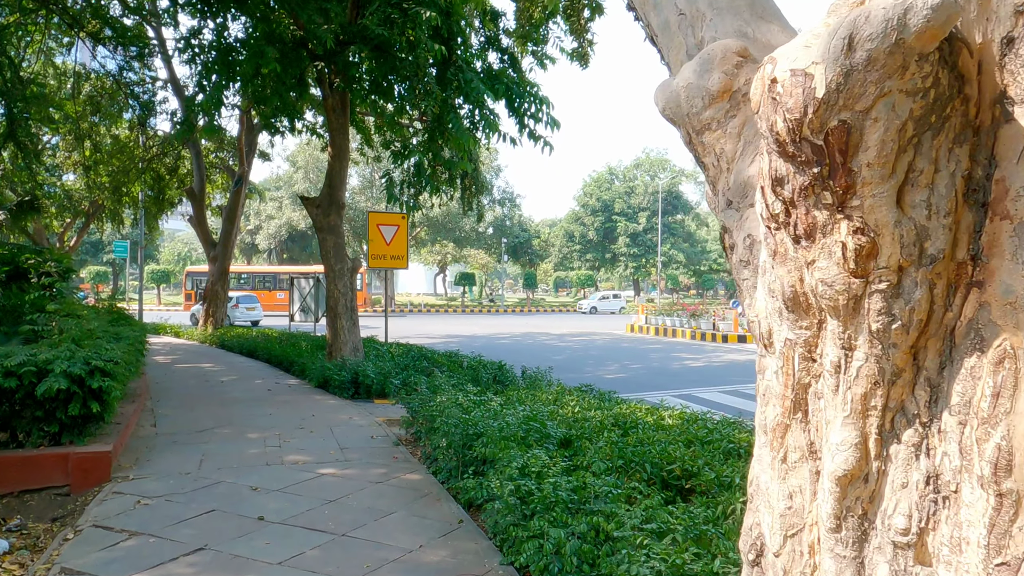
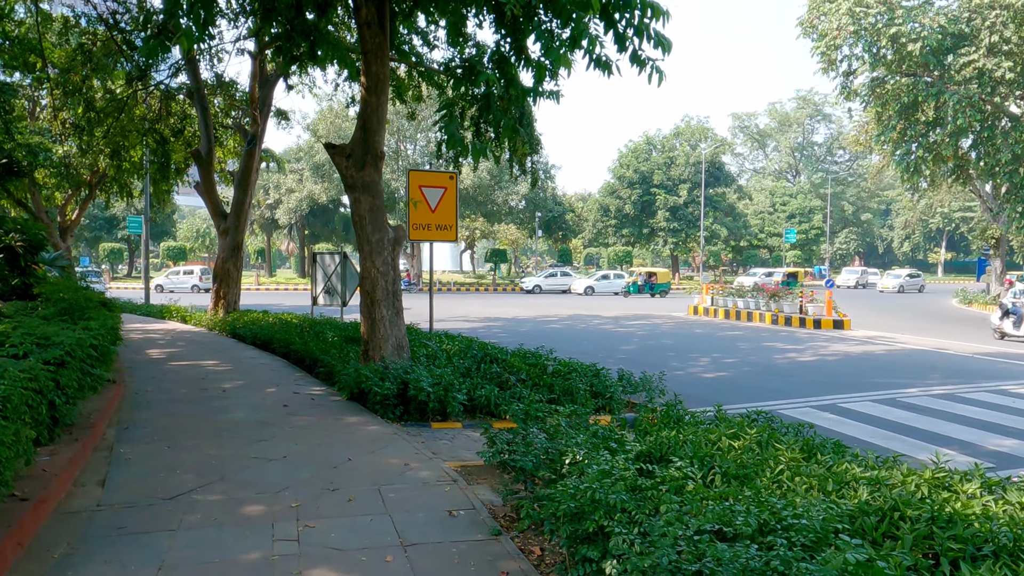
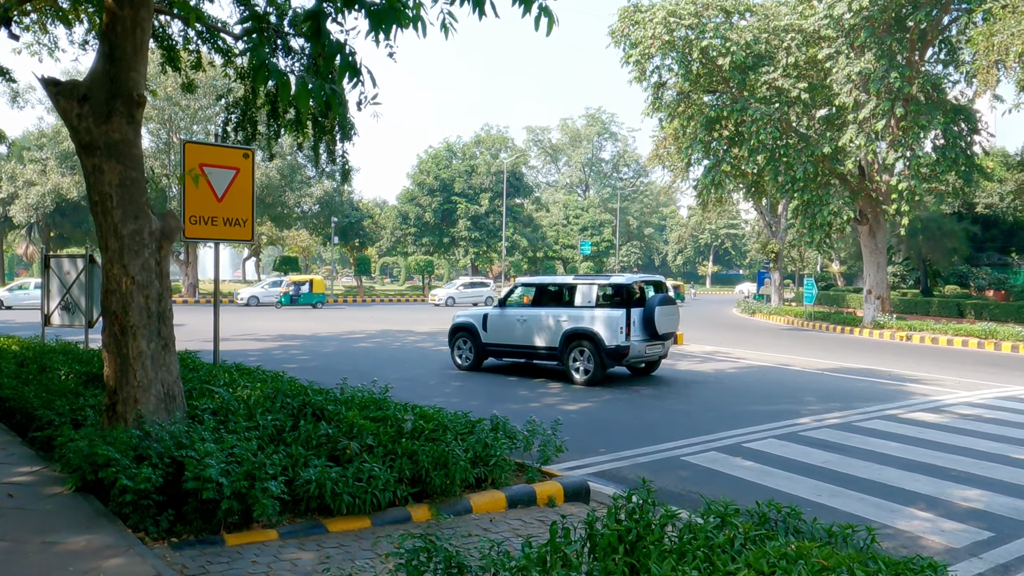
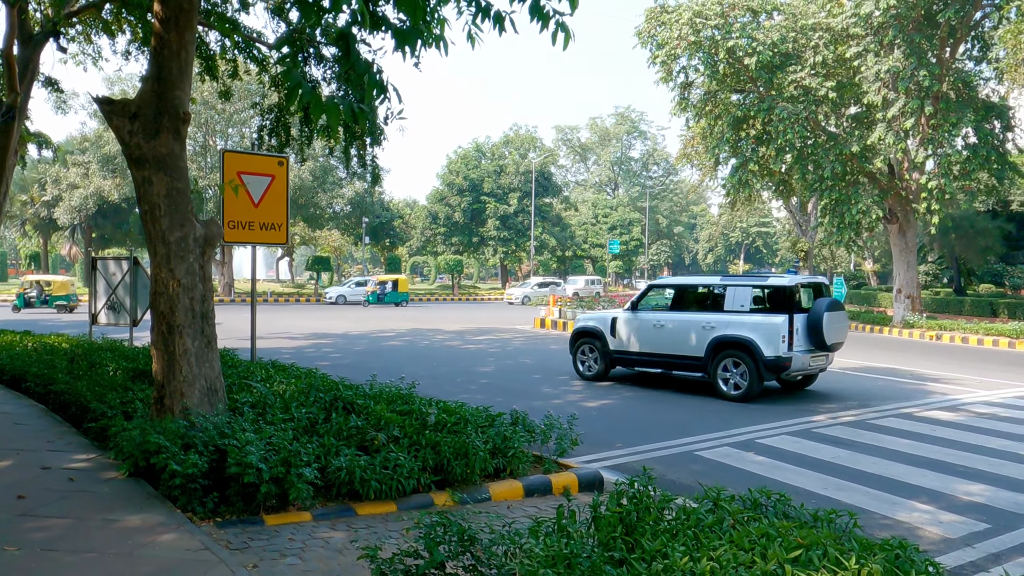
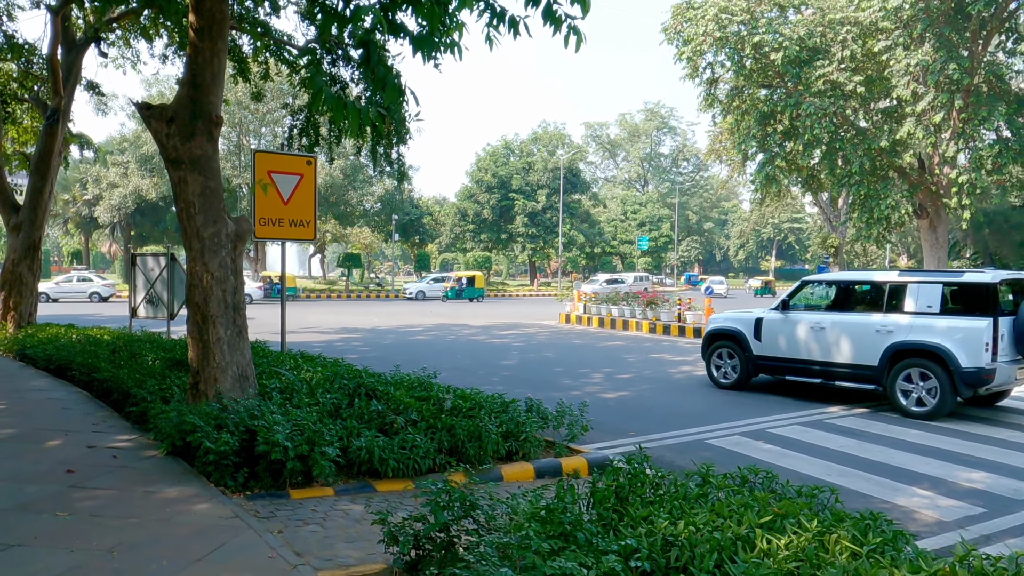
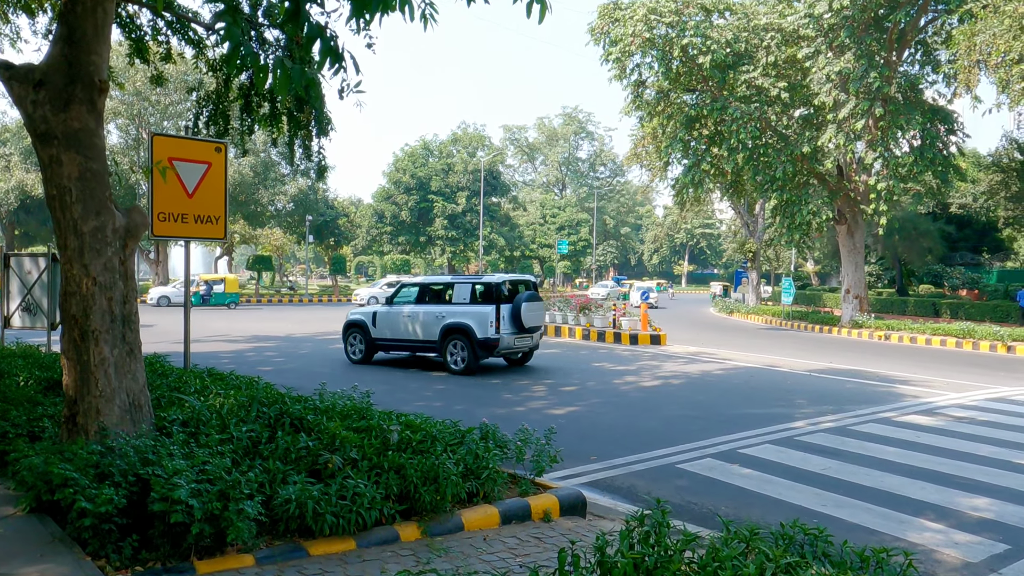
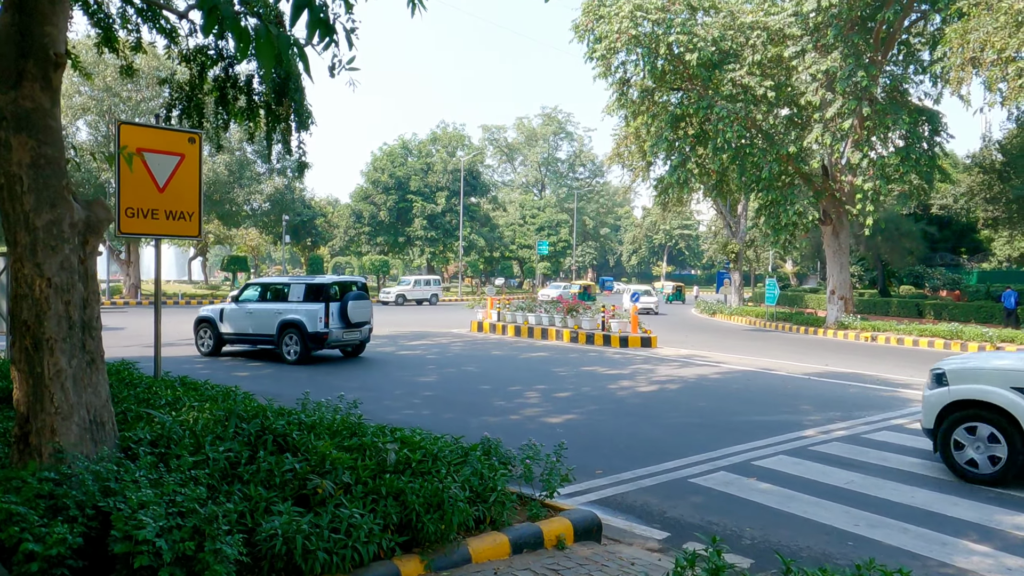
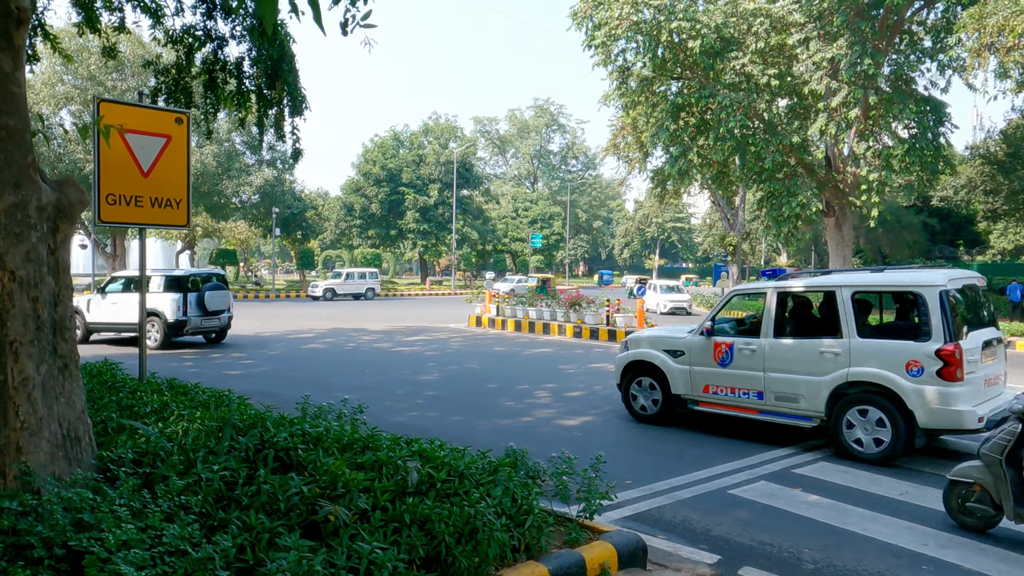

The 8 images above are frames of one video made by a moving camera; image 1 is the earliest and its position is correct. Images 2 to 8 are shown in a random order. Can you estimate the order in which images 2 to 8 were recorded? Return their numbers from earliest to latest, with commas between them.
2, 5, 4, 3, 6, 7, 8
